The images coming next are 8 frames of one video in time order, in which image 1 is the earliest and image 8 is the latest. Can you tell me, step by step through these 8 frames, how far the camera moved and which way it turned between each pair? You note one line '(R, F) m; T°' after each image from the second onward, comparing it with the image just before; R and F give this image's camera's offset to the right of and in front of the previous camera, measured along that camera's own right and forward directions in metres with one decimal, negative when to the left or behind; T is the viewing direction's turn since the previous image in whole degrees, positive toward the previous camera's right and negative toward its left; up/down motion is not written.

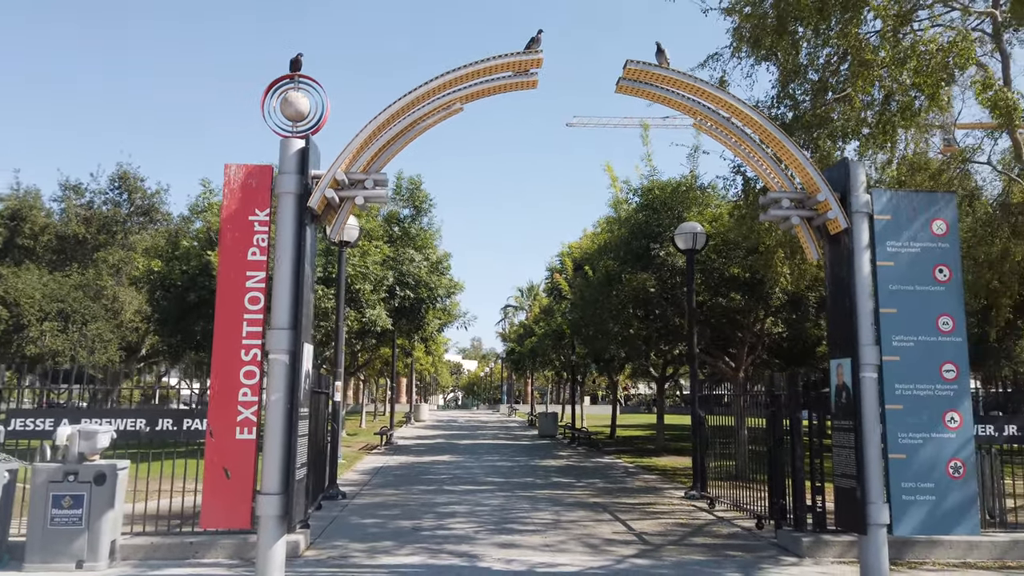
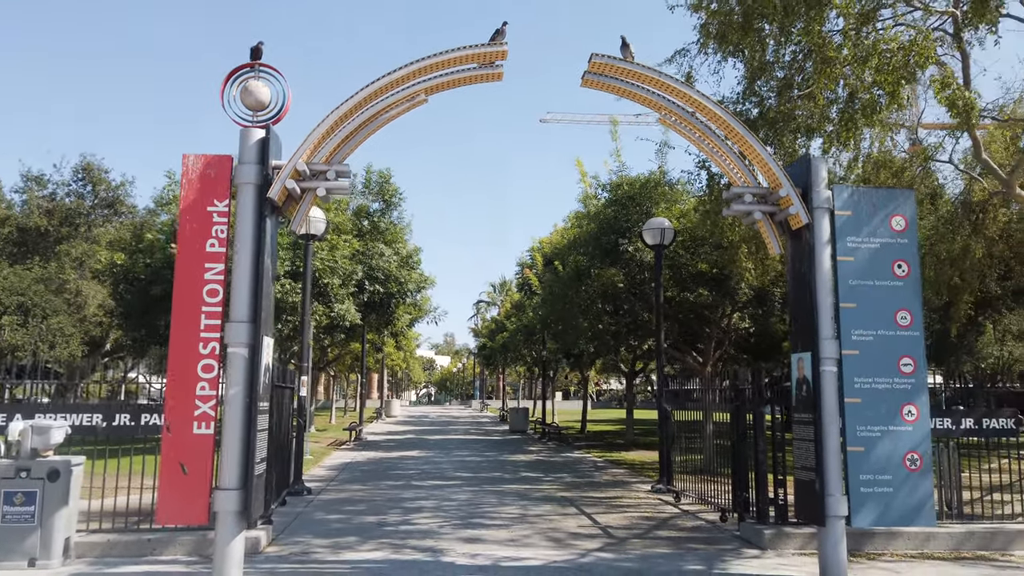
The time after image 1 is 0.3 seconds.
(+0.1, 0.0) m; +2°
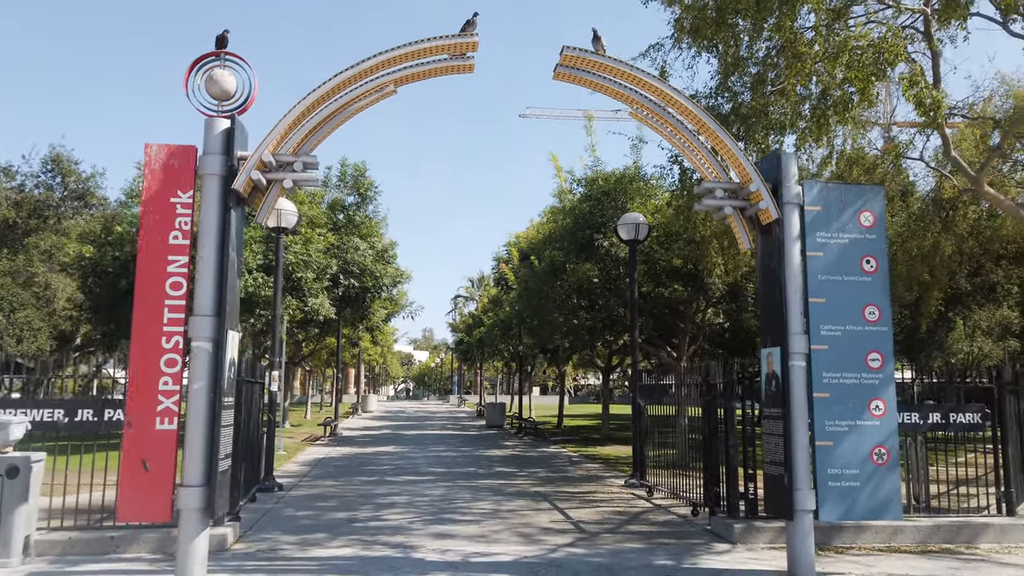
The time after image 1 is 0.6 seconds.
(+0.1, +0.1) m; +2°
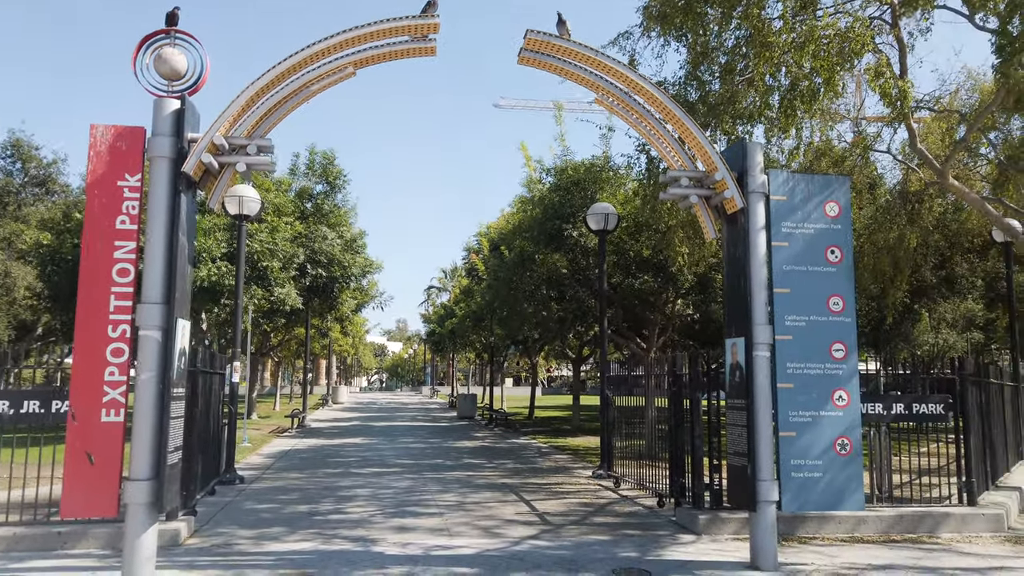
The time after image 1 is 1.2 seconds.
(+0.1, +0.2) m; +2°
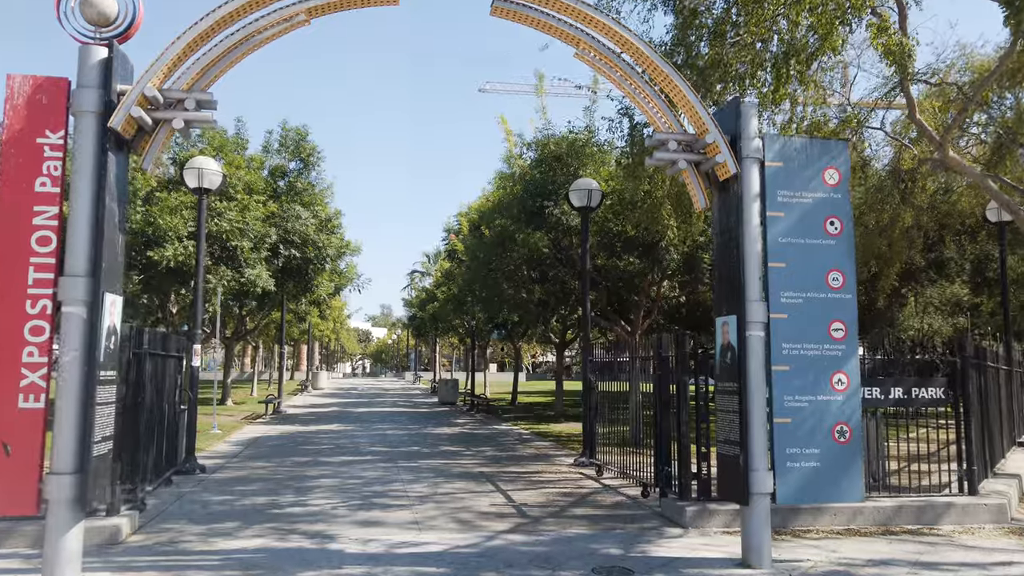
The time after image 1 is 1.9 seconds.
(+0.1, +0.8) m; +1°
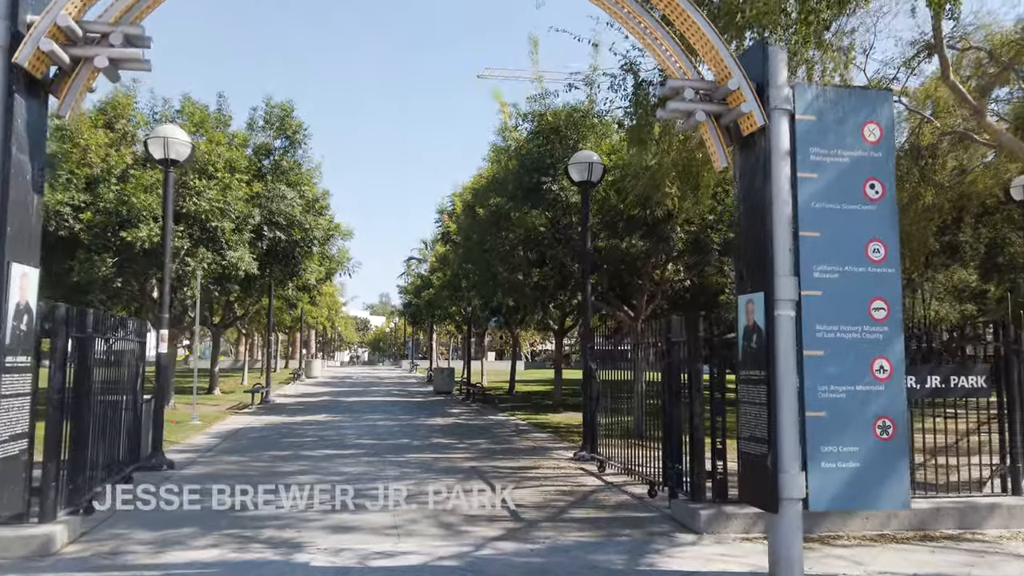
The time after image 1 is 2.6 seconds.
(+0.1, +1.1) m; 0°
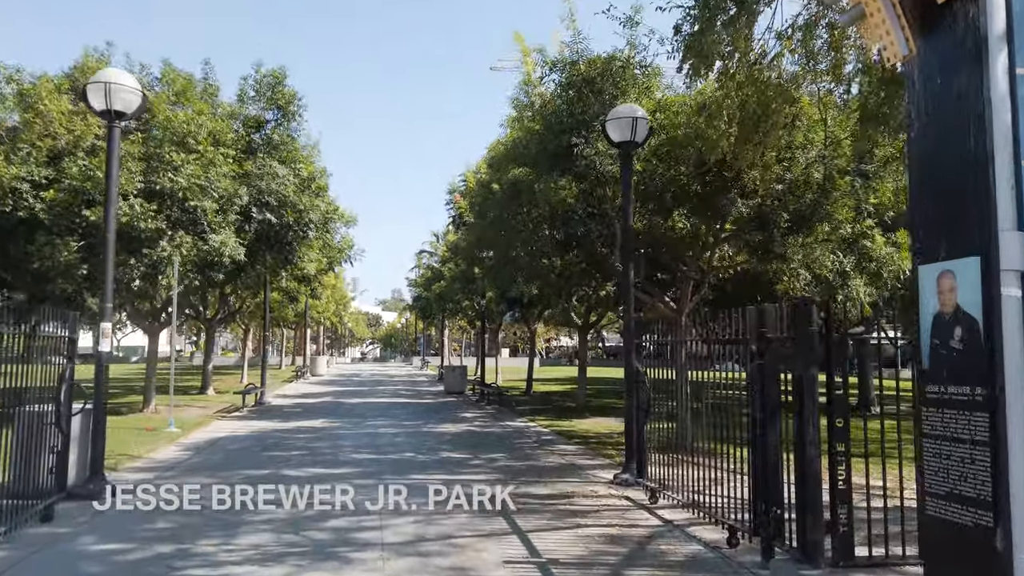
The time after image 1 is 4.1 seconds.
(-0.2, +2.5) m; -1°
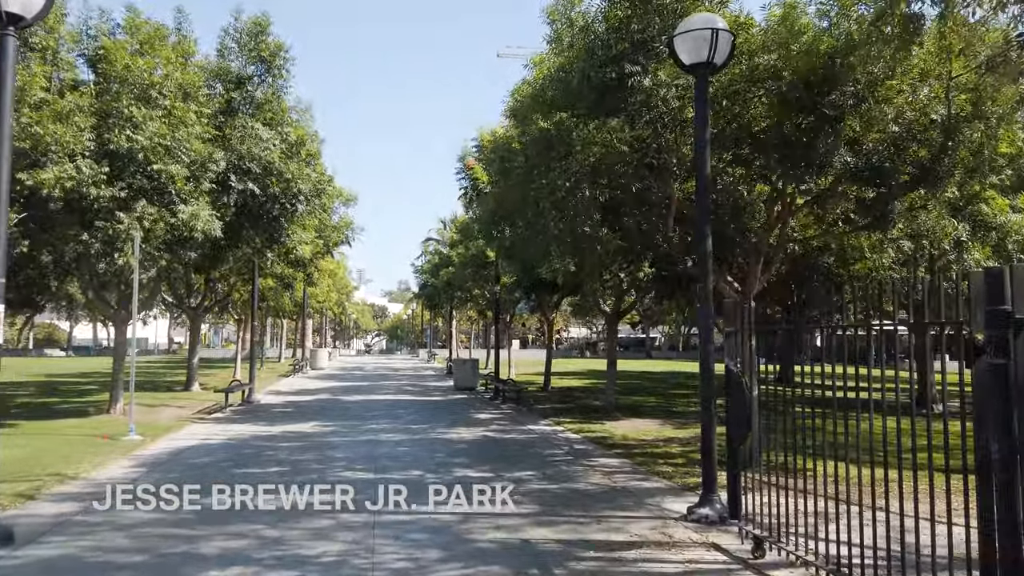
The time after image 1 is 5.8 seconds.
(-0.4, +2.8) m; 0°
